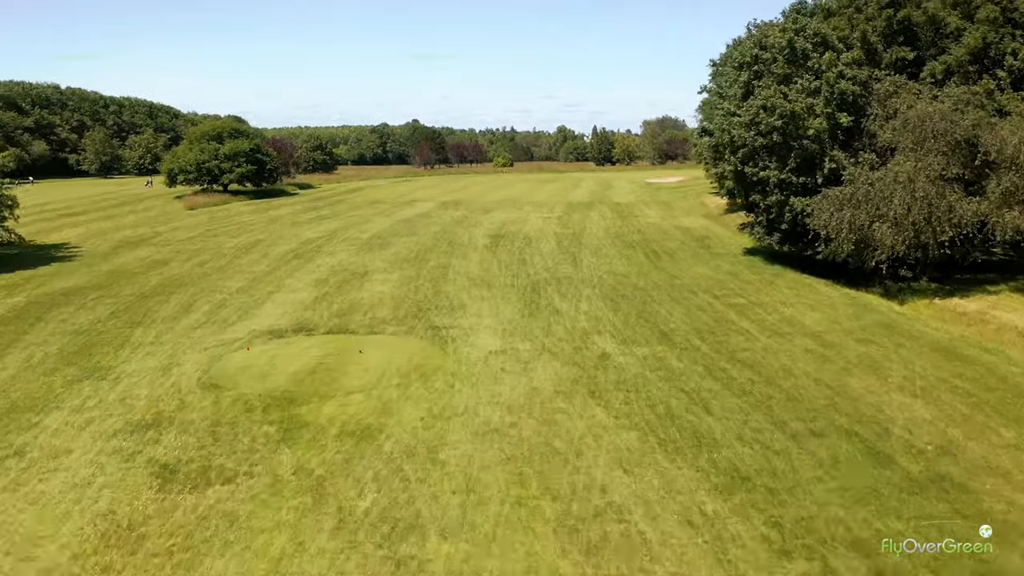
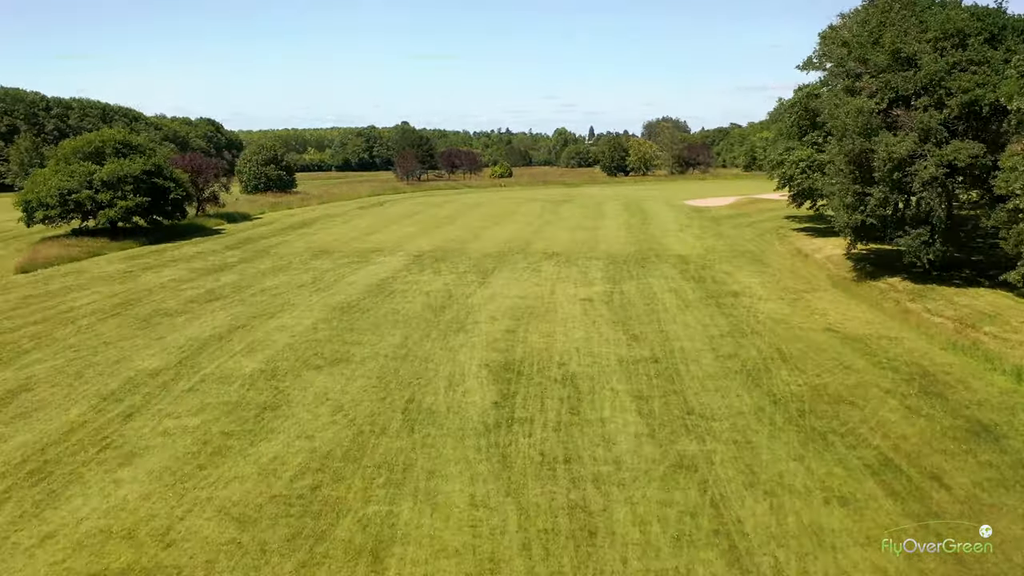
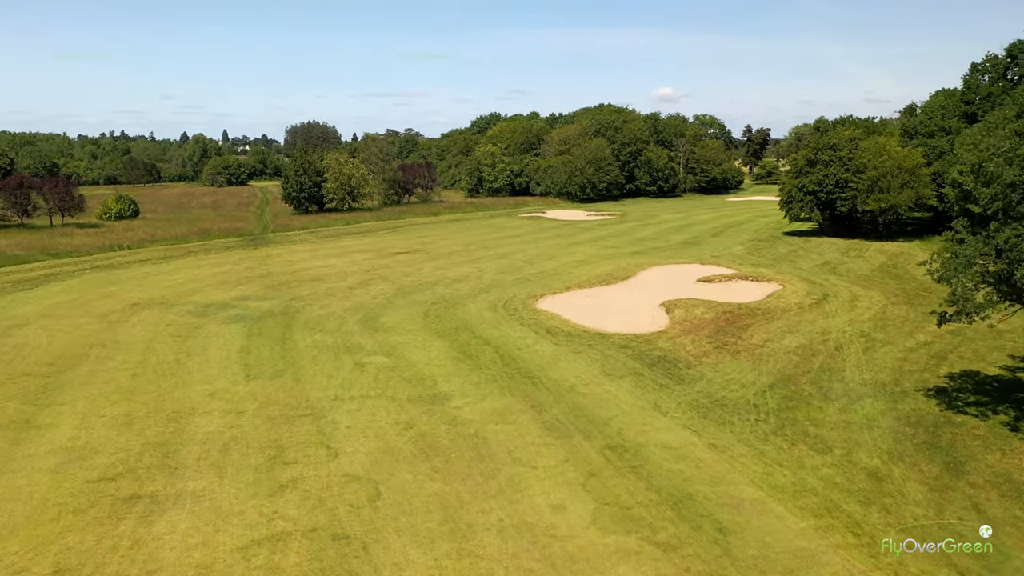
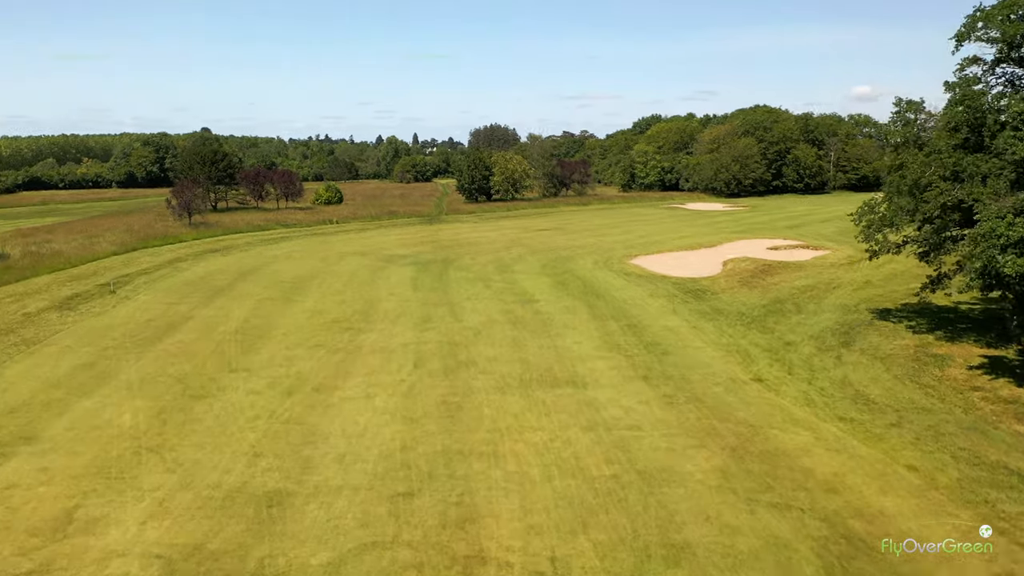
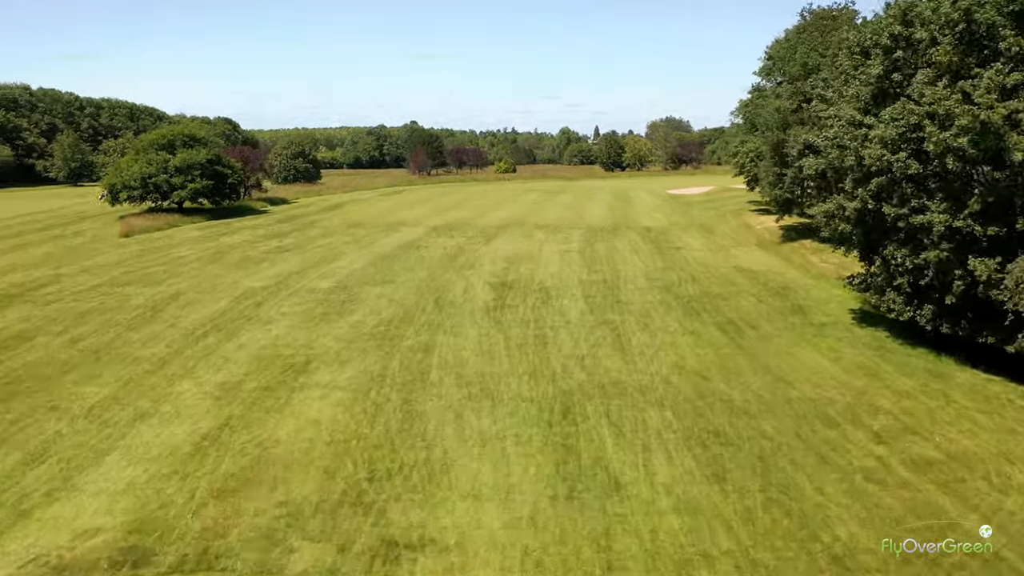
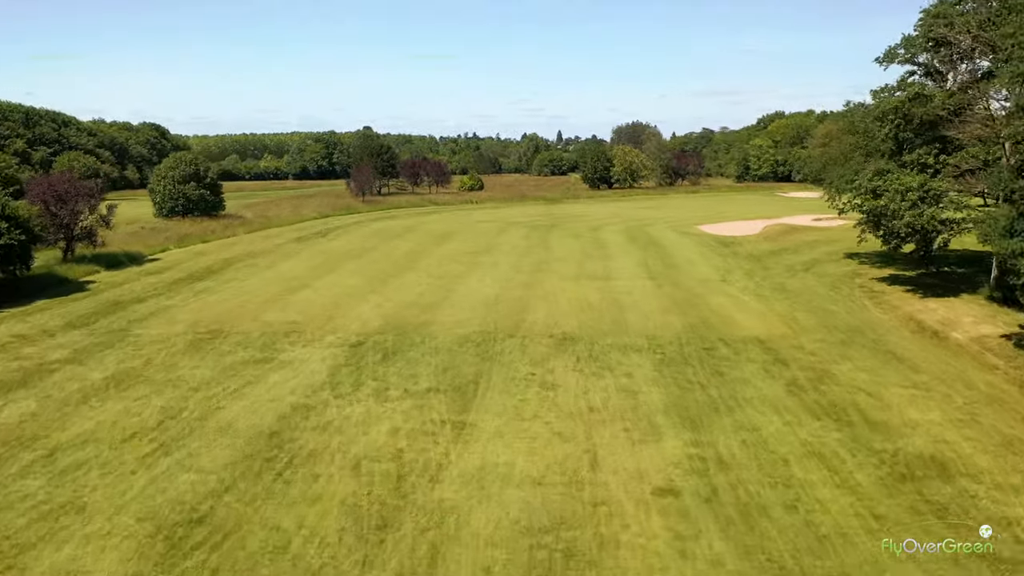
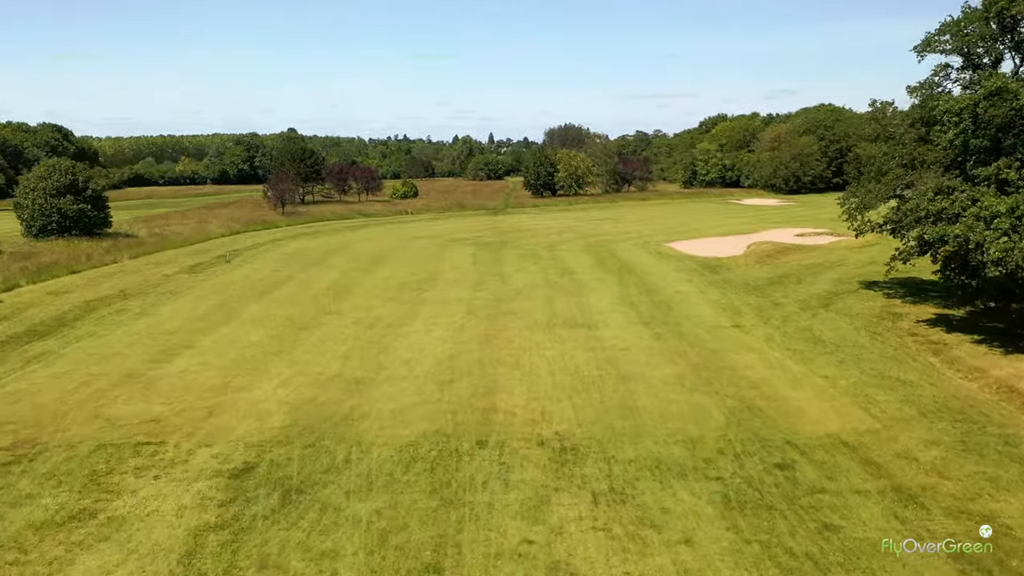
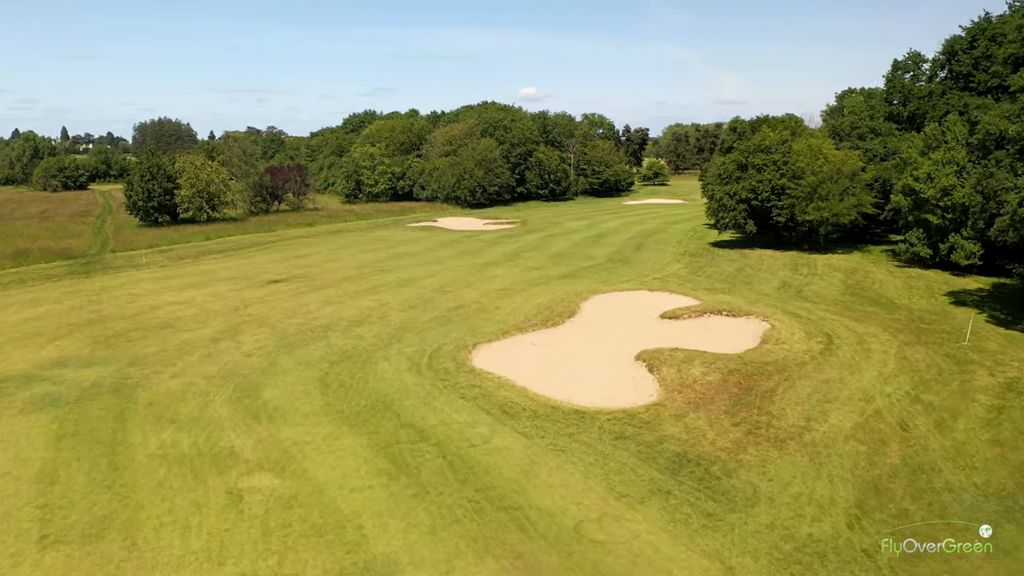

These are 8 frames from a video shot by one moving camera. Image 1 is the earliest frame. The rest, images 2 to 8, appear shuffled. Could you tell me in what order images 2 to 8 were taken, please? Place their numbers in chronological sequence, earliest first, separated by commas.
5, 2, 6, 7, 4, 3, 8
